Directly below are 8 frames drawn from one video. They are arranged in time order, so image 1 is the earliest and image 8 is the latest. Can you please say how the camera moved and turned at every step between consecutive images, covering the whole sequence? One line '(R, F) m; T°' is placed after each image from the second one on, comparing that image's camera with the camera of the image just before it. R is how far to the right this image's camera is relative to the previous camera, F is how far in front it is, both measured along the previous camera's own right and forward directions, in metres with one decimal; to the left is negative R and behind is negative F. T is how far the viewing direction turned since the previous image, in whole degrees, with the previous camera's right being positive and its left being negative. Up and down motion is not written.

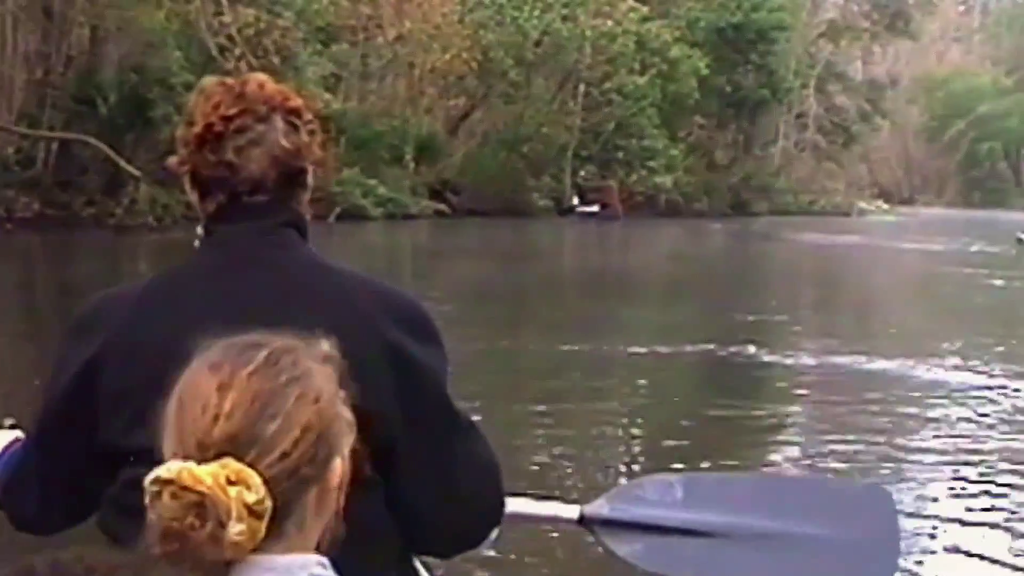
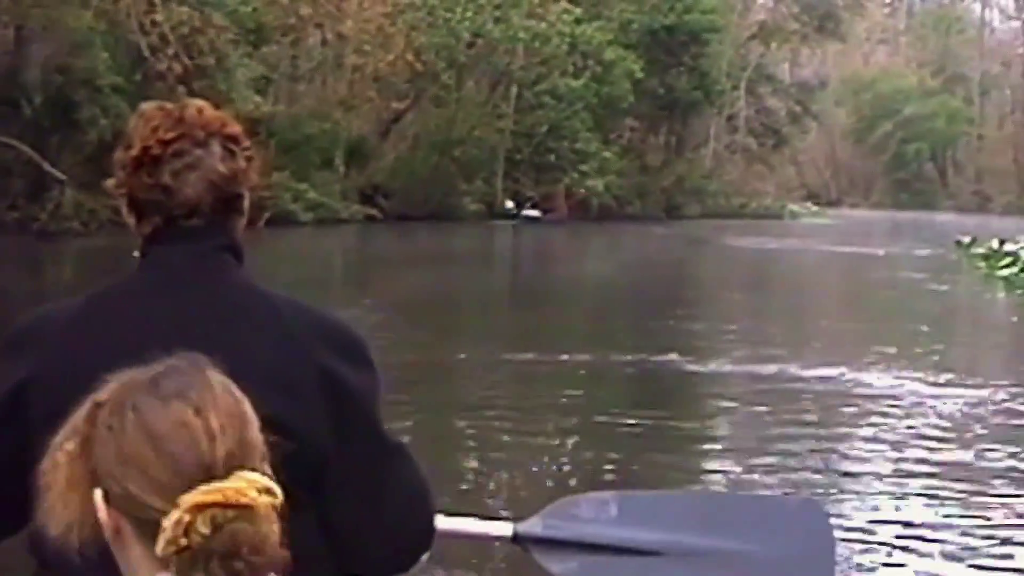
(-0.1, +0.2) m; +2°
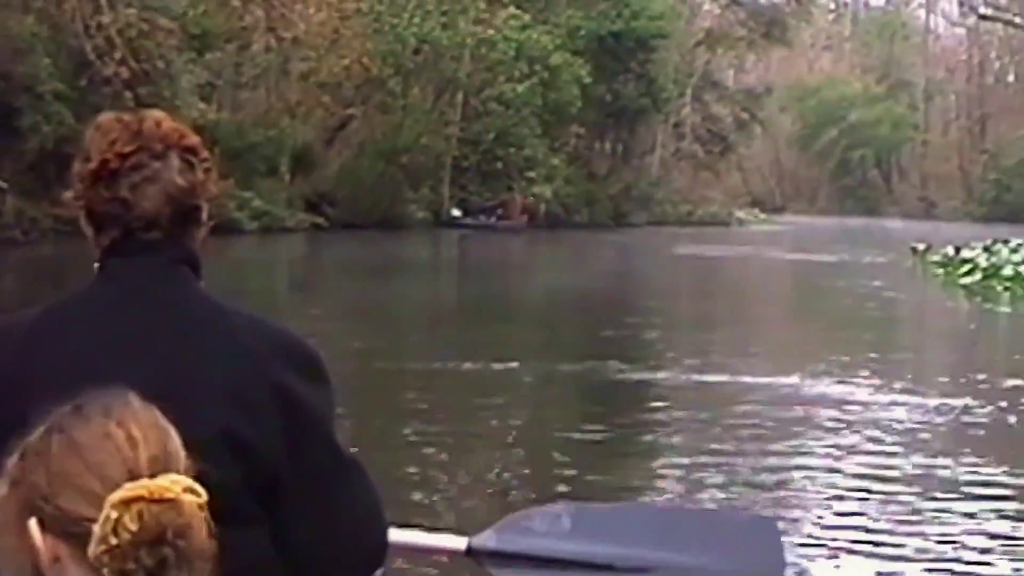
(0.0, +0.2) m; +1°
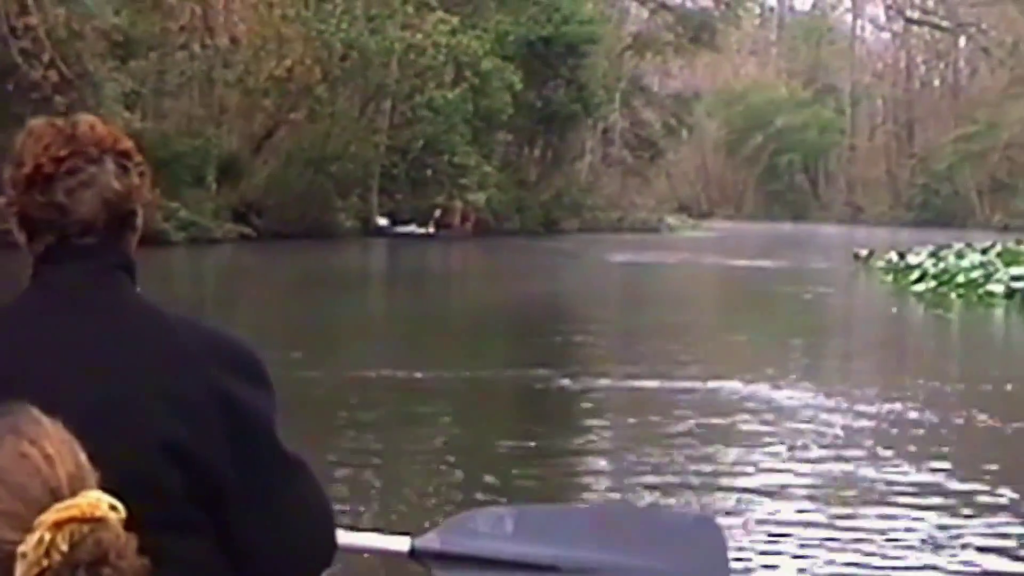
(-0.1, +0.3) m; +2°
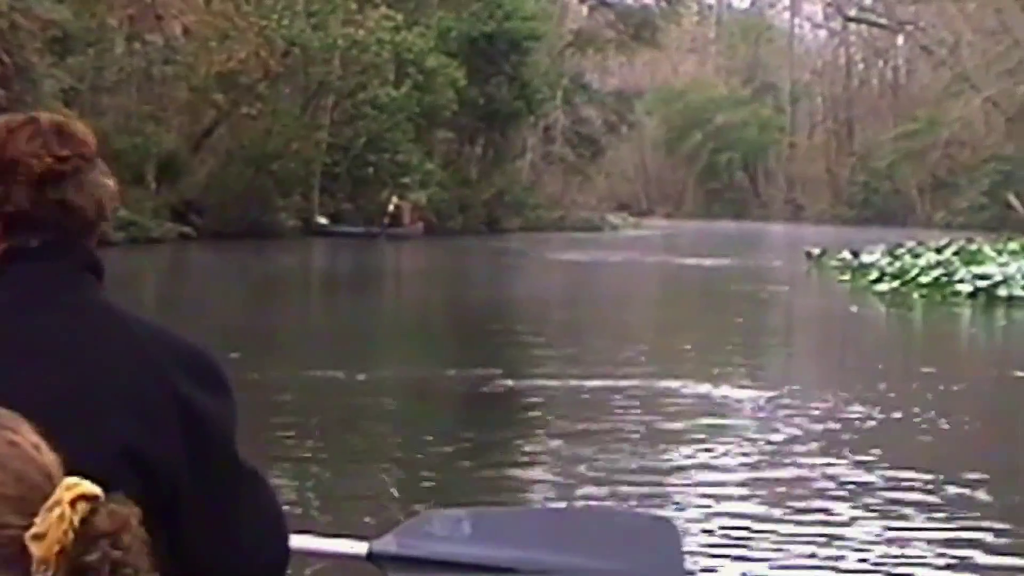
(-0.1, +0.2) m; +1°
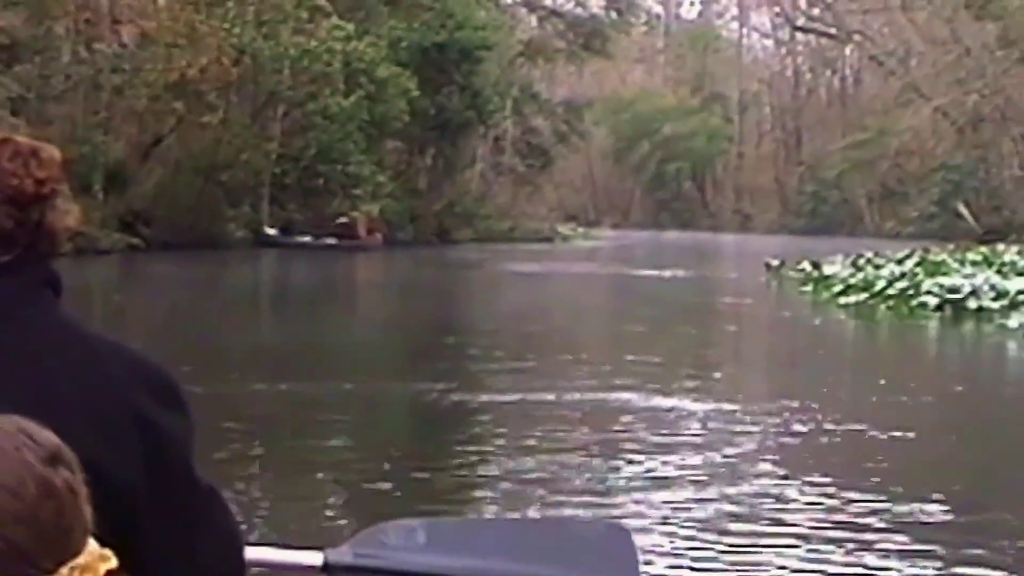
(-0.1, +0.2) m; +1°
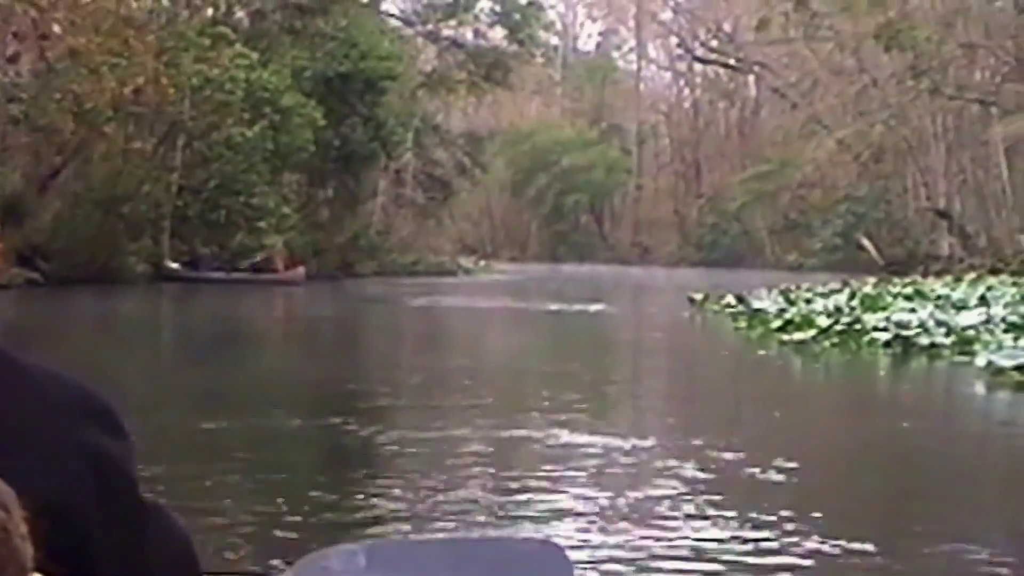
(-0.1, +0.4) m; +3°
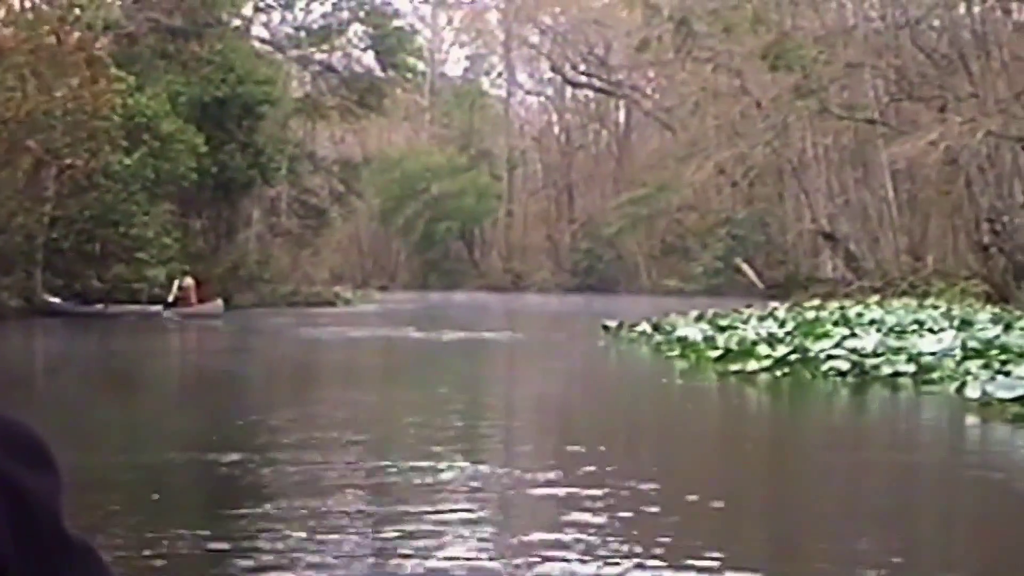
(-0.2, +0.5) m; +3°
